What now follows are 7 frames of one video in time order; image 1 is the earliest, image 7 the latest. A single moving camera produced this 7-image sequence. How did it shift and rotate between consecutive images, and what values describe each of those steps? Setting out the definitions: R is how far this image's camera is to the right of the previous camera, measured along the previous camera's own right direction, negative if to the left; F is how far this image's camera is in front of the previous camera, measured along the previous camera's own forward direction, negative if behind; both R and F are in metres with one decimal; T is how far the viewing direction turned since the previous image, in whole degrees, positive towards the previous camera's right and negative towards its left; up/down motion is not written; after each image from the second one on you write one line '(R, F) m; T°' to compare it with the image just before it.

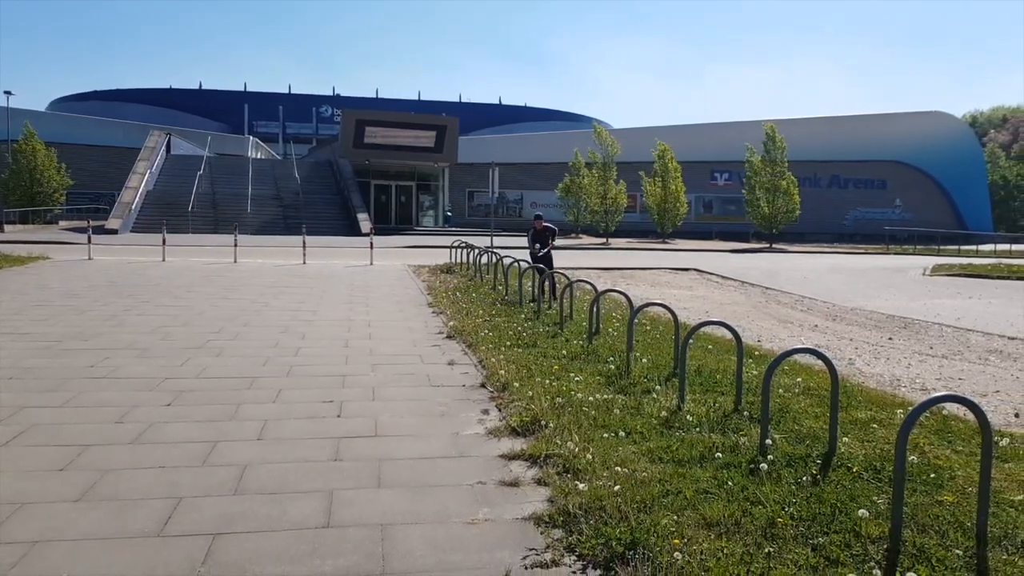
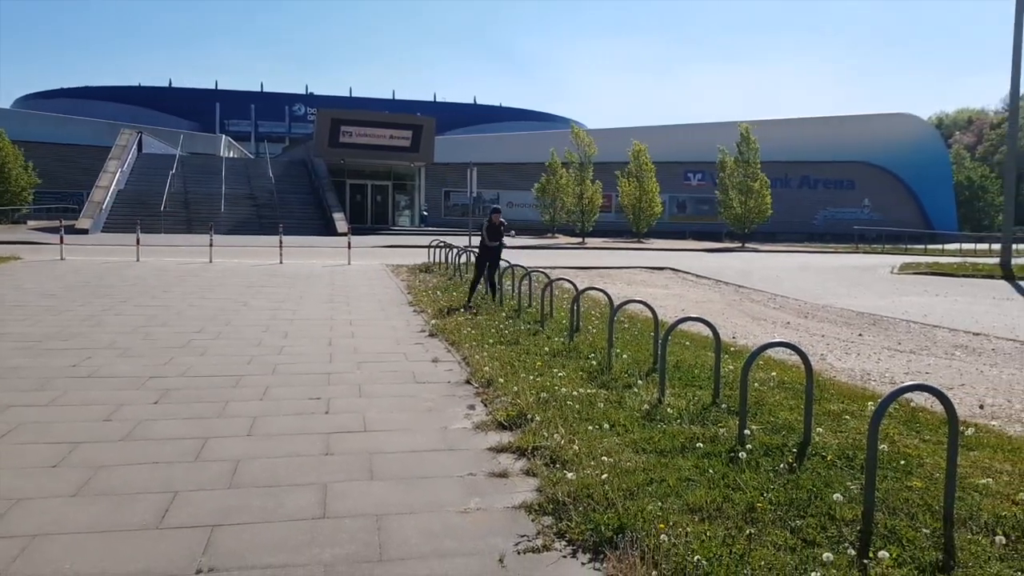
(-0.1, -0.1) m; +2°
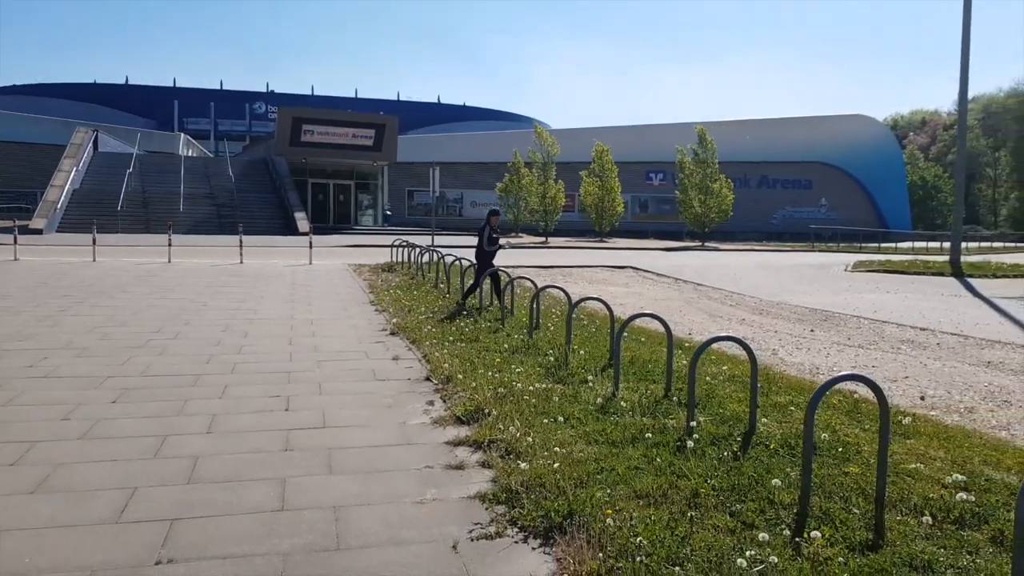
(+0.1, -0.1) m; +2°
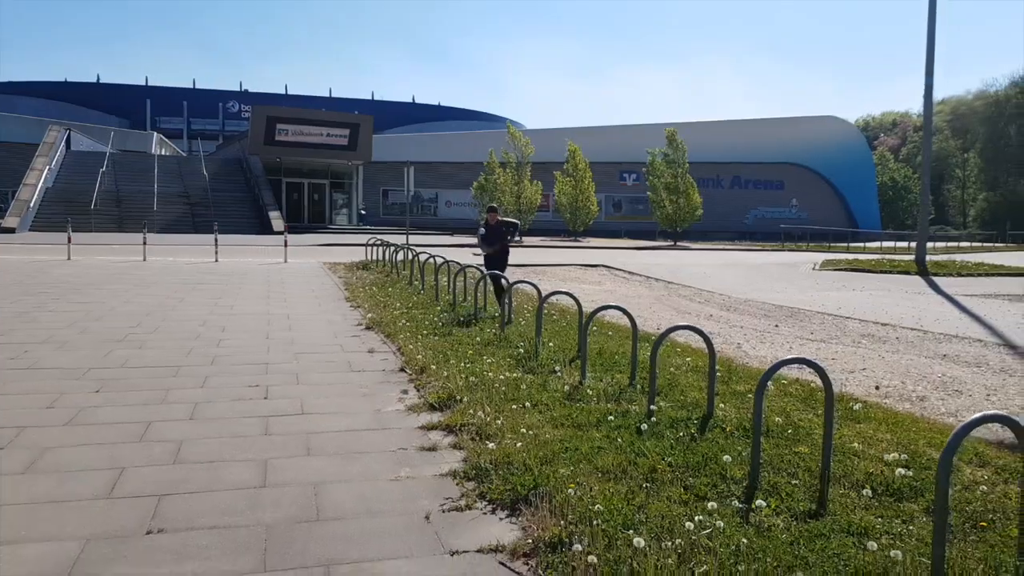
(0.0, -0.3) m; +2°
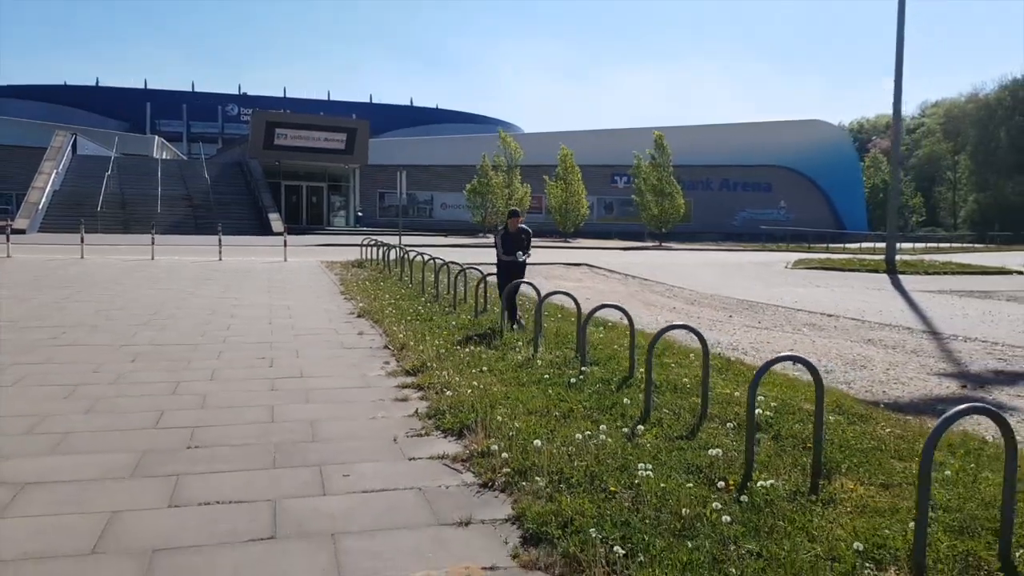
(+0.3, -1.4) m; 0°
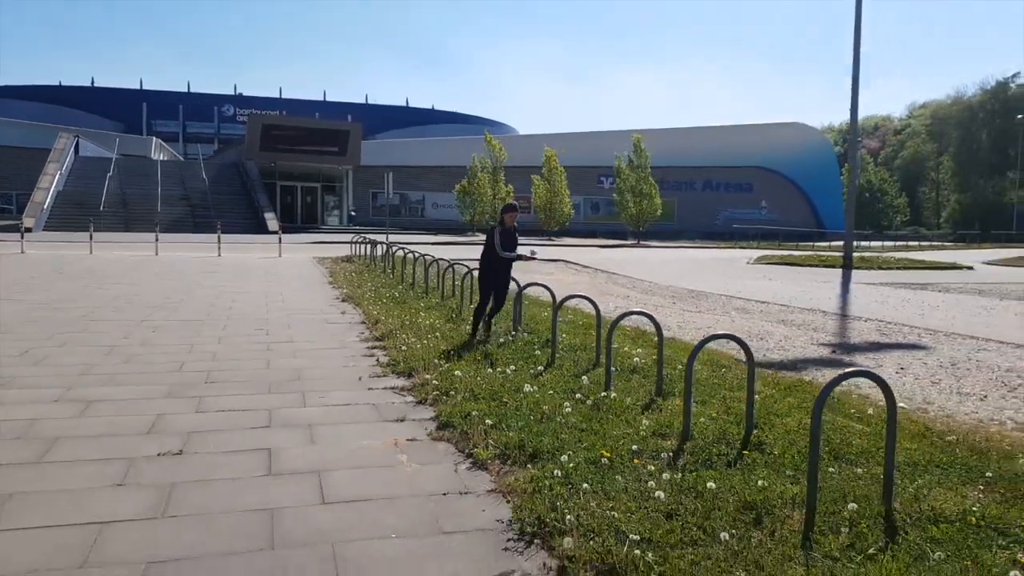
(+0.5, -1.8) m; 0°
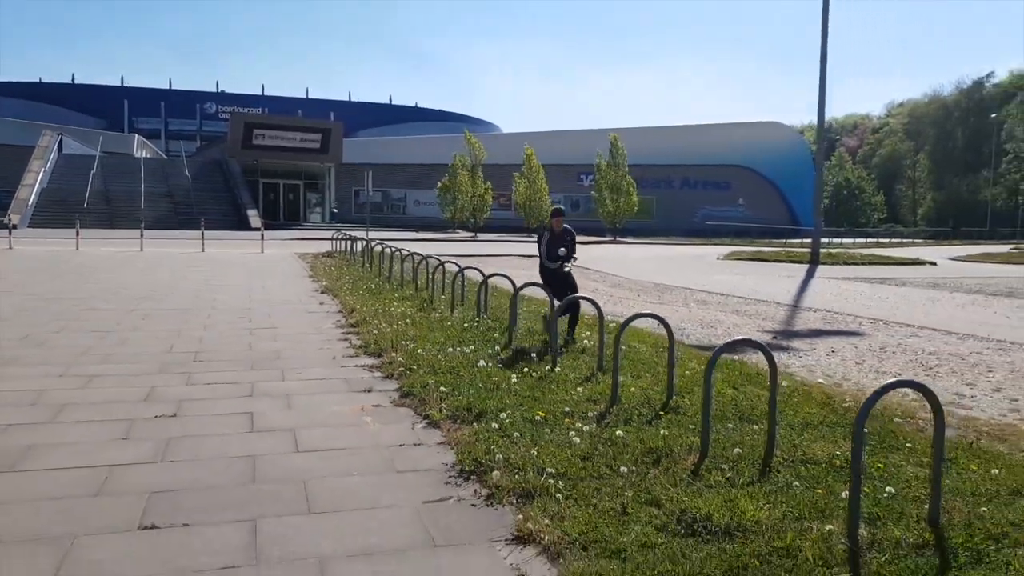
(+0.2, -0.8) m; +1°
